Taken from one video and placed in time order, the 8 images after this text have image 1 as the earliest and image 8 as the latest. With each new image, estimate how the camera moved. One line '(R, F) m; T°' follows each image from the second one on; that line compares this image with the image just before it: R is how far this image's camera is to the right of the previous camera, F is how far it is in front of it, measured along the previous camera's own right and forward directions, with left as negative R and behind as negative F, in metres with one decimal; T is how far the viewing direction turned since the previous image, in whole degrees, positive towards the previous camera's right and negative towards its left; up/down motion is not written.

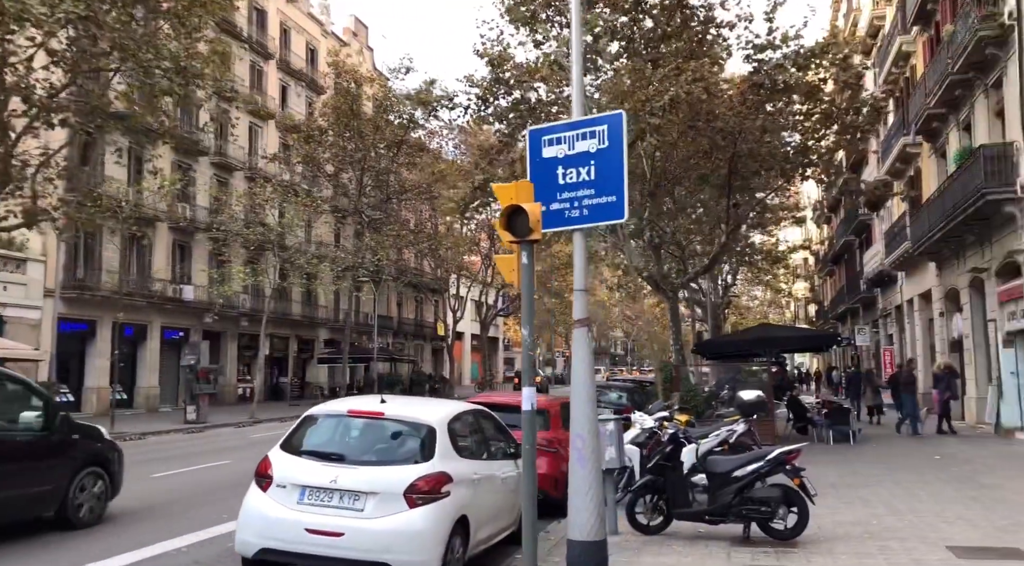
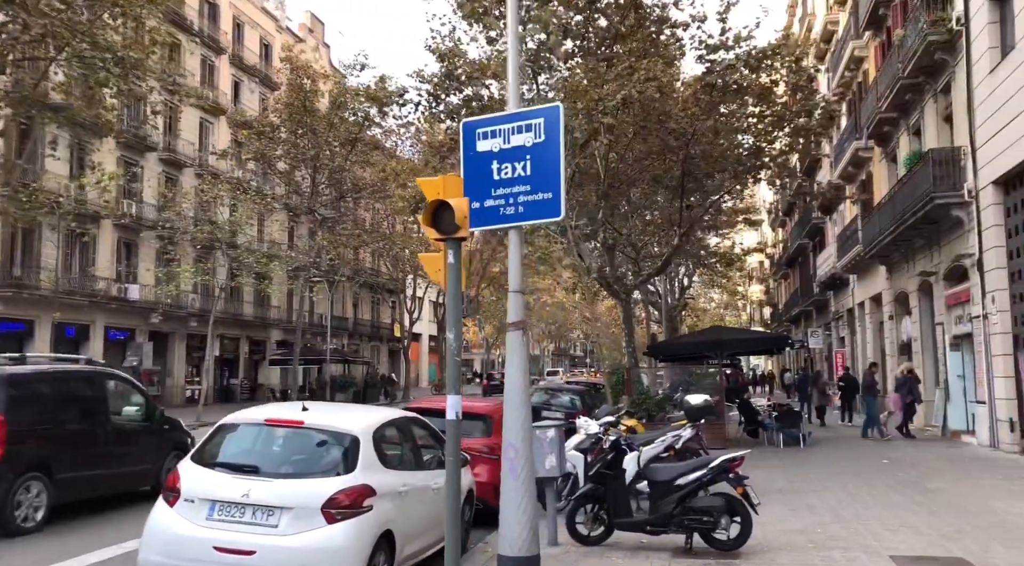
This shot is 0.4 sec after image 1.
(+0.2, +0.3) m; +3°
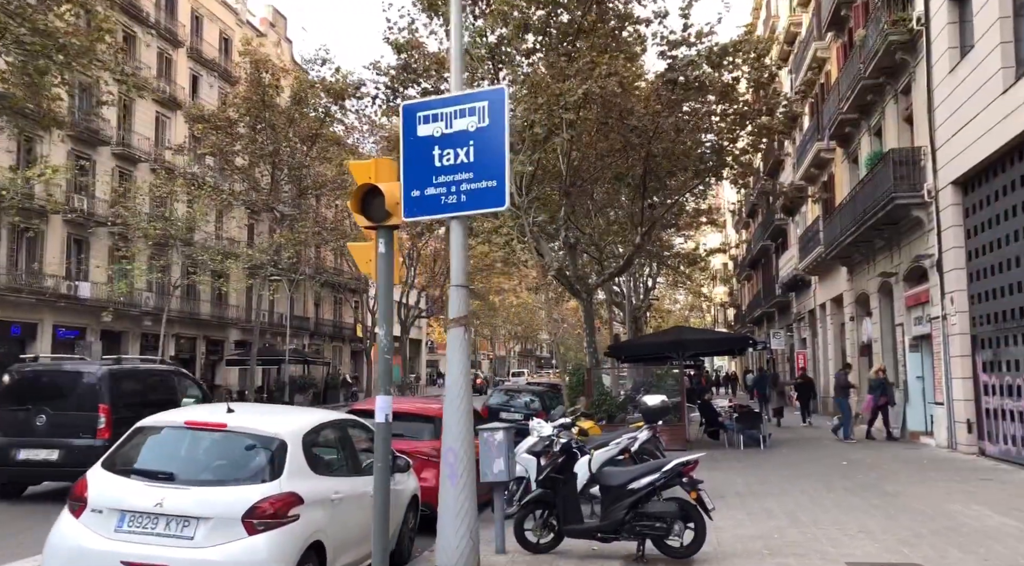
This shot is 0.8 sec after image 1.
(+0.2, +0.4) m; +2°
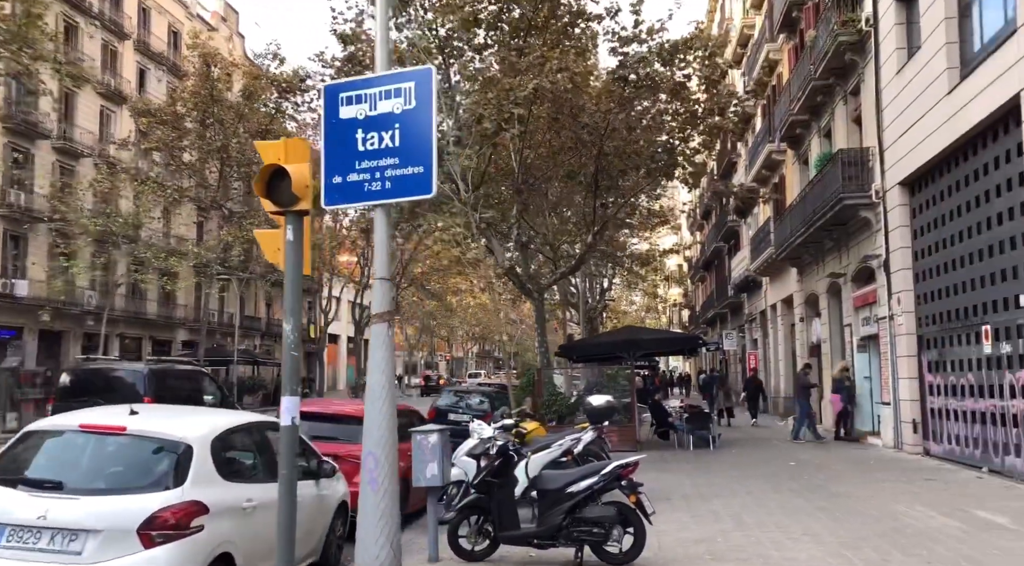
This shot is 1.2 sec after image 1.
(+0.2, +0.3) m; +3°
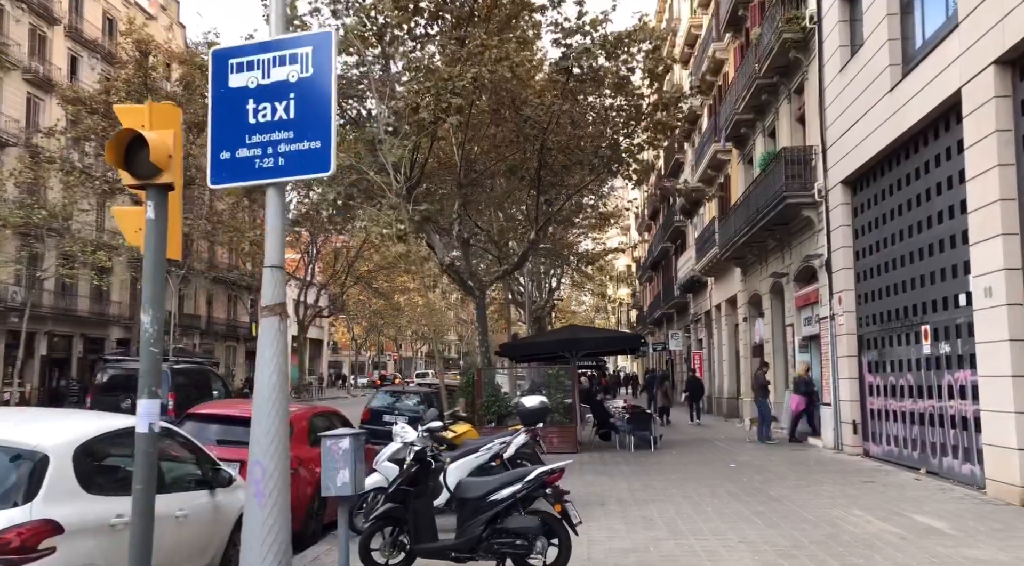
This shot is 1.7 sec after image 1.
(+0.2, +0.5) m; +3°
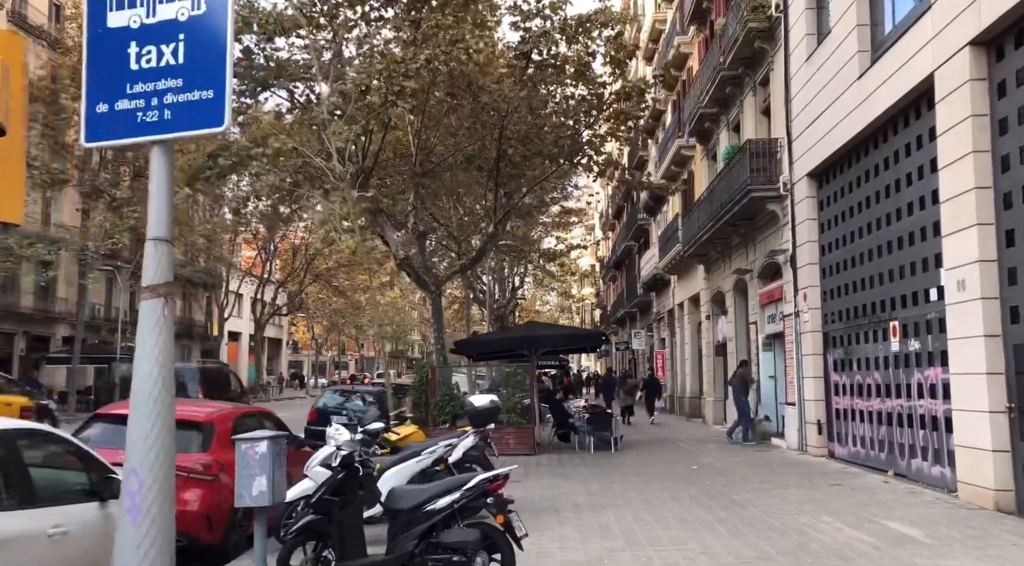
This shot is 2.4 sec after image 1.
(+0.2, +0.7) m; +2°
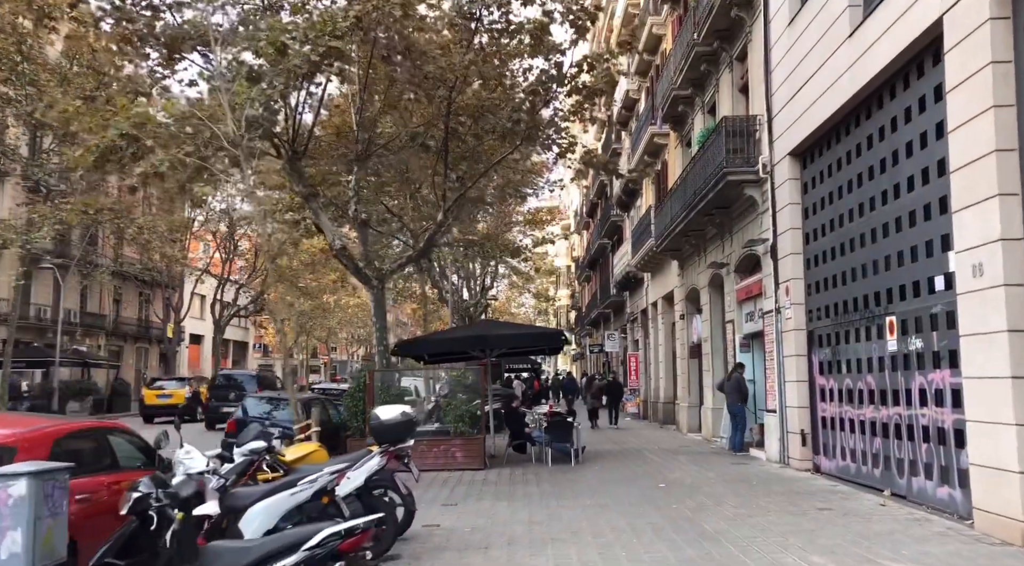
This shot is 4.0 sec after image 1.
(+0.5, +1.7) m; +1°
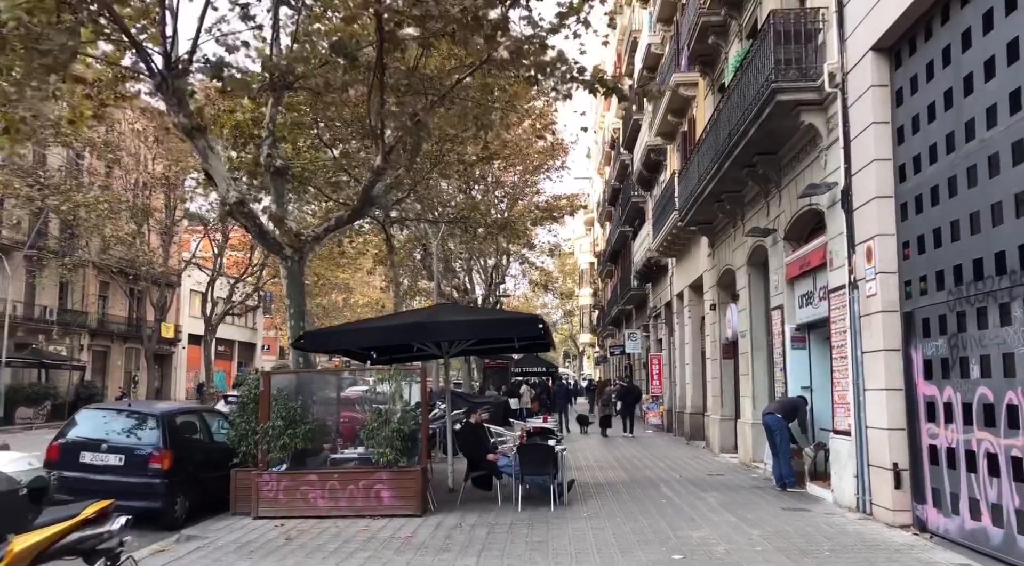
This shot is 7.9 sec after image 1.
(+0.9, +4.3) m; -2°
